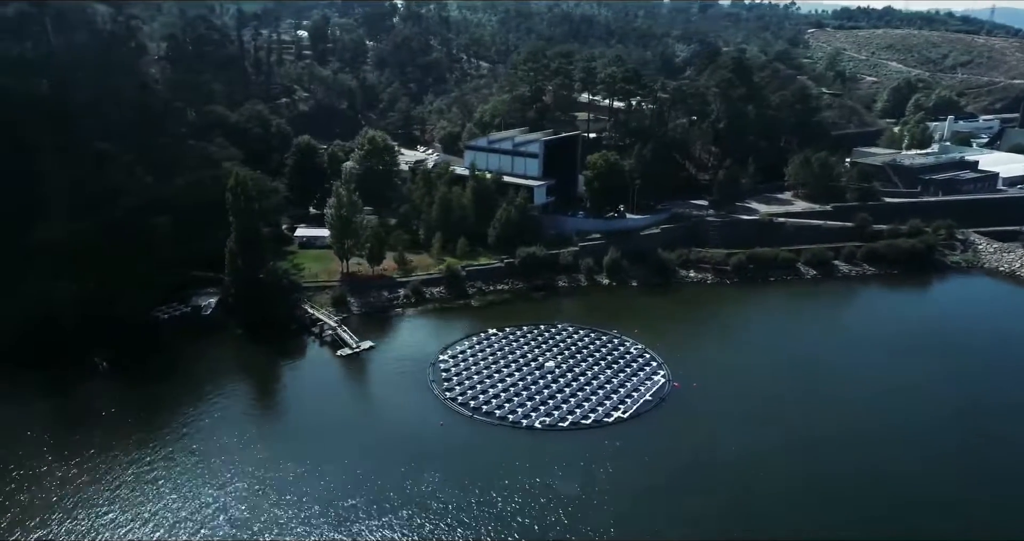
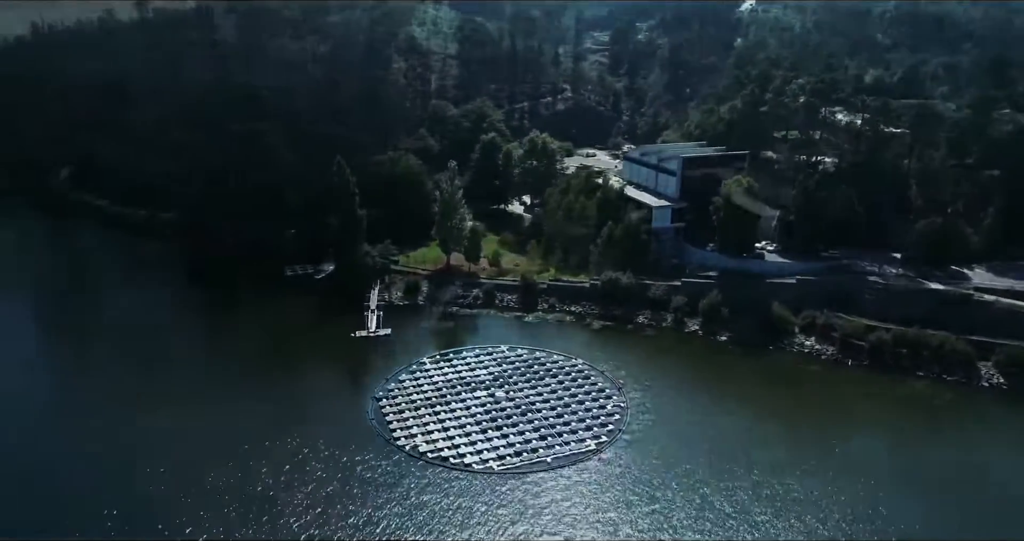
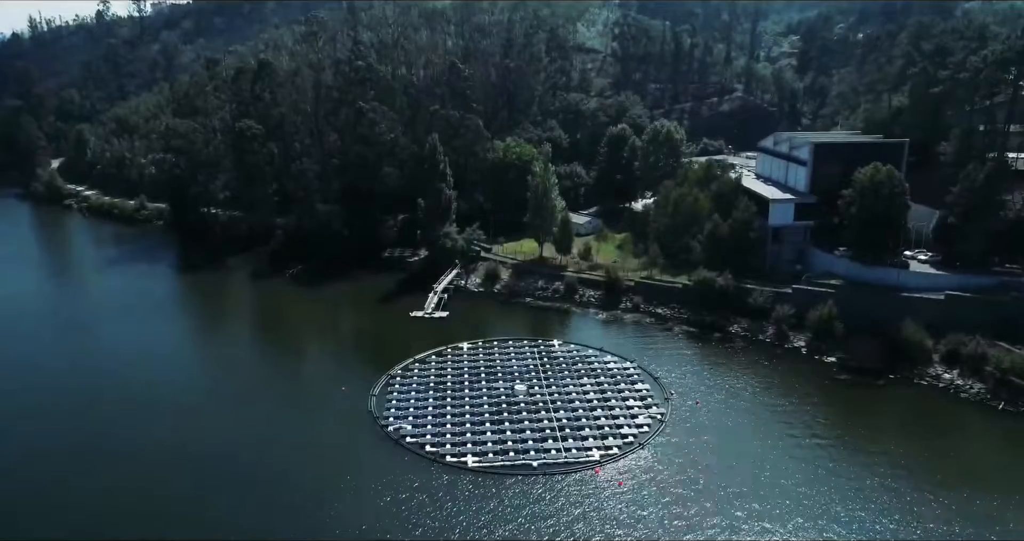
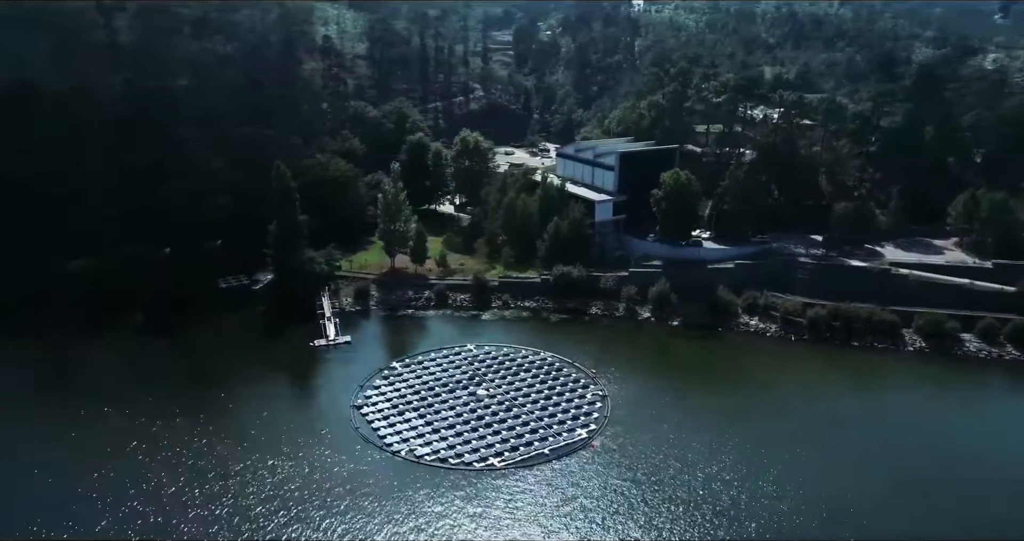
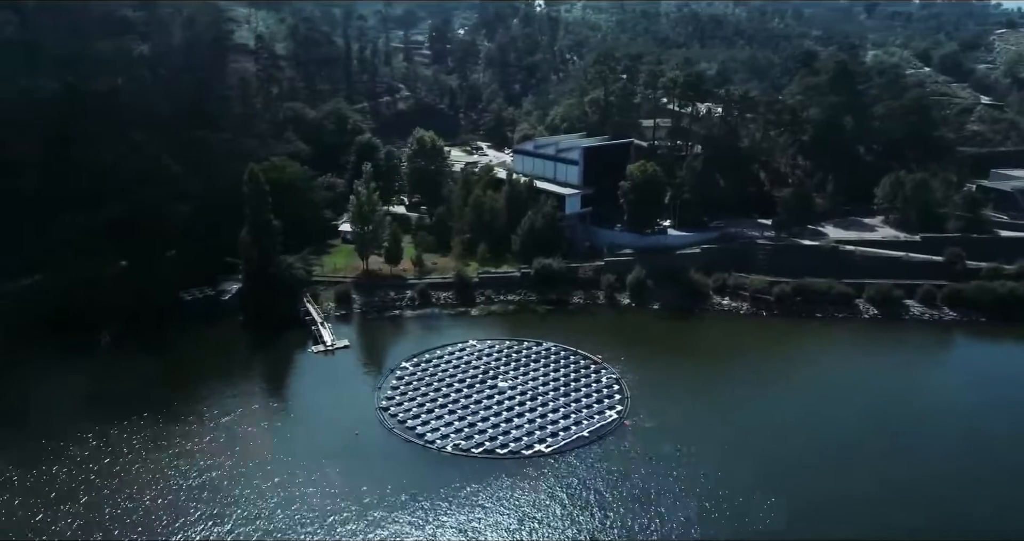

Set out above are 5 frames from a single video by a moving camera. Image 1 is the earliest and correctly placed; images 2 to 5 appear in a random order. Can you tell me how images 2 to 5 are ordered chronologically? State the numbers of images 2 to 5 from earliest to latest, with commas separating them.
5, 4, 2, 3
